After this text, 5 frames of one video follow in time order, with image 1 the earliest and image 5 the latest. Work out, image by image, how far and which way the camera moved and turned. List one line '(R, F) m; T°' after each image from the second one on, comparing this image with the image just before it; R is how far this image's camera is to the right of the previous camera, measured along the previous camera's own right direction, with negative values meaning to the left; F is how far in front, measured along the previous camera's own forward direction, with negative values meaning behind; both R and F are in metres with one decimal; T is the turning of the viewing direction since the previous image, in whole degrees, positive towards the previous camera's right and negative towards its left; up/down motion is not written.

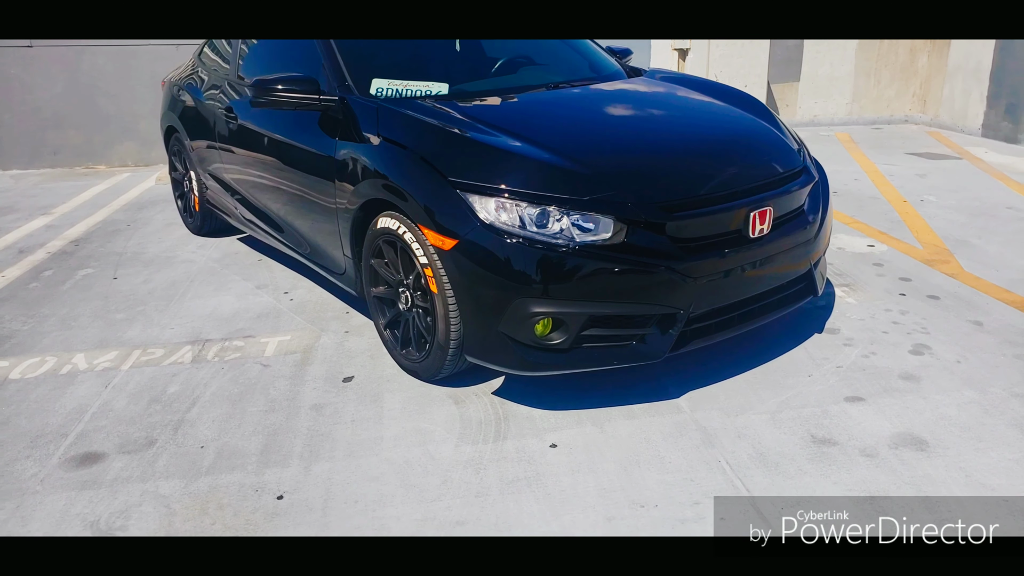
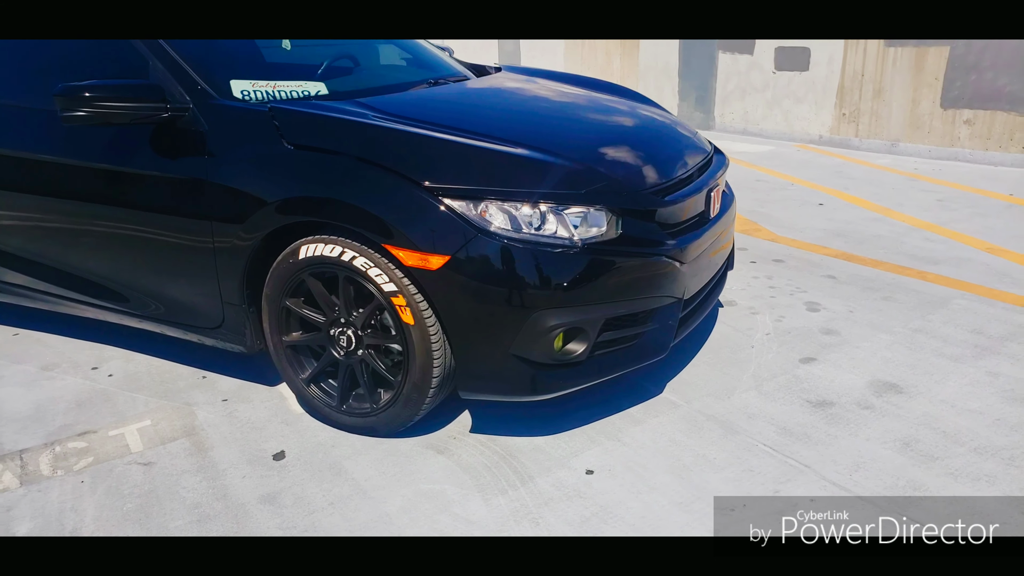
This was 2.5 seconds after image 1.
(-1.0, +0.6) m; +25°
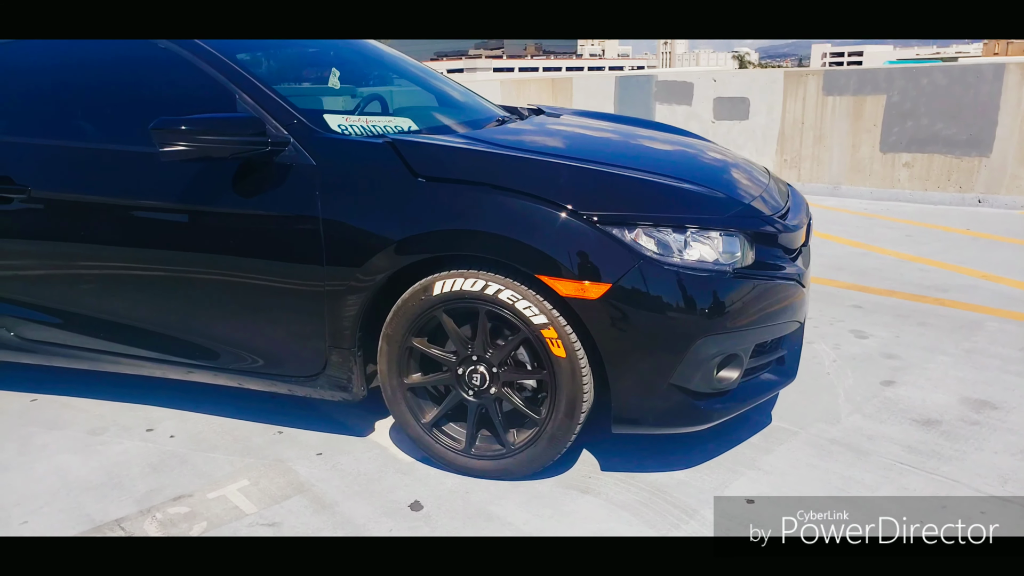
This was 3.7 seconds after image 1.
(-0.8, +0.1) m; +9°
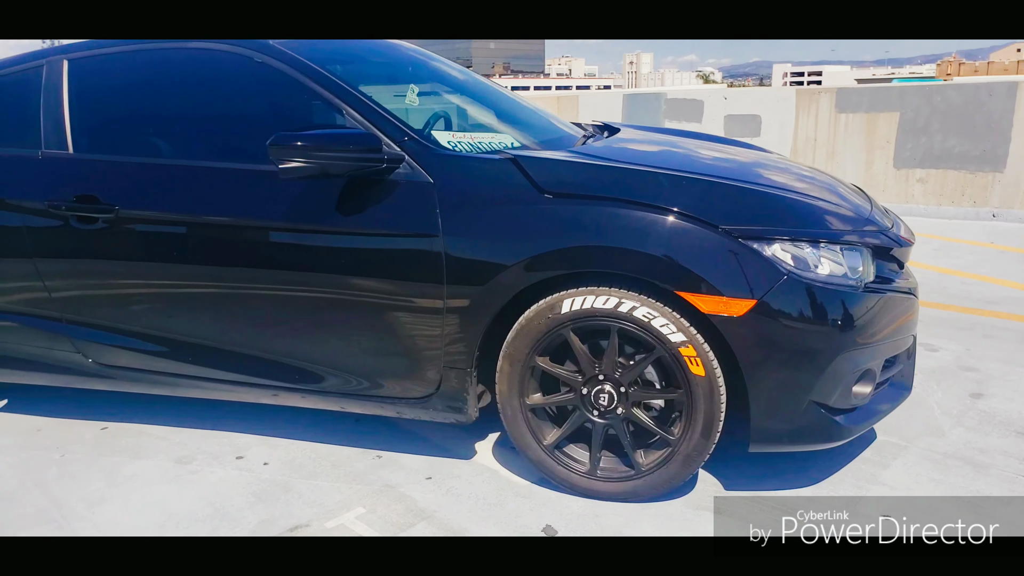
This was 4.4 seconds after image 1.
(-0.5, +0.1) m; +2°
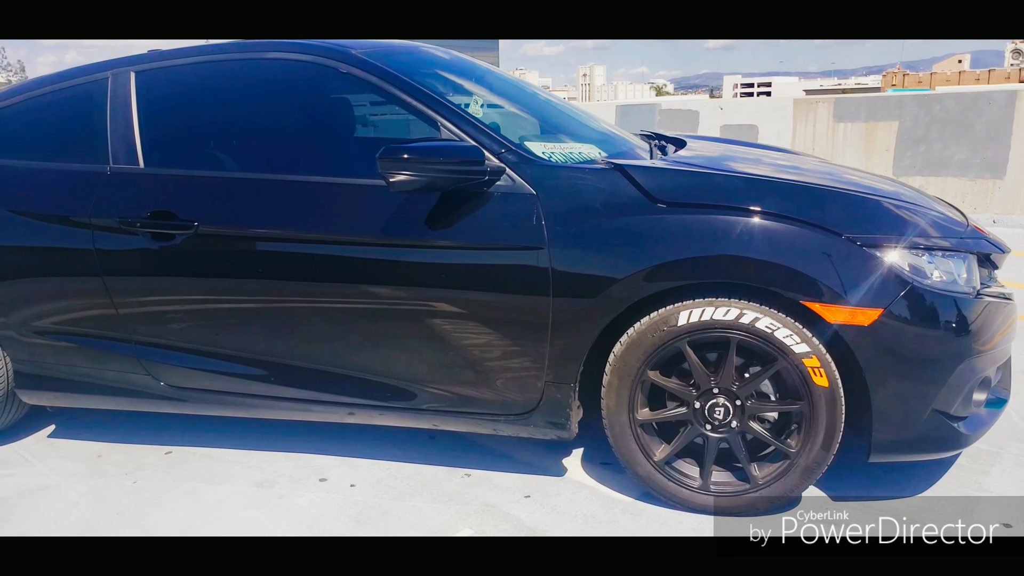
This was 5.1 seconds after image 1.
(-0.5, +0.1) m; +3°
